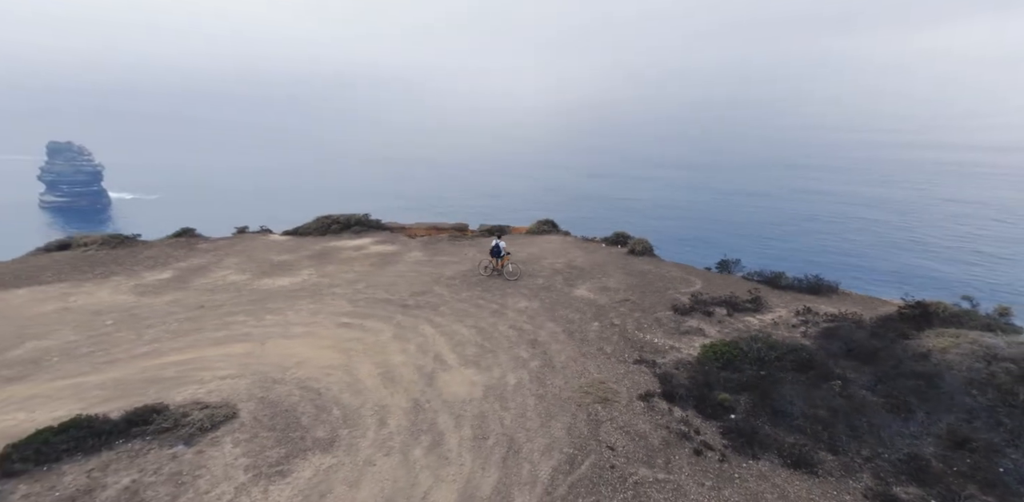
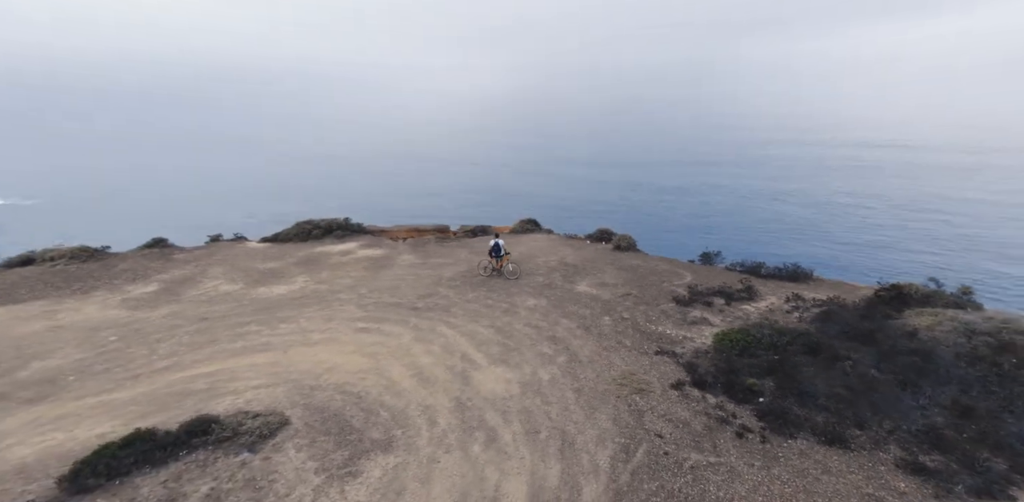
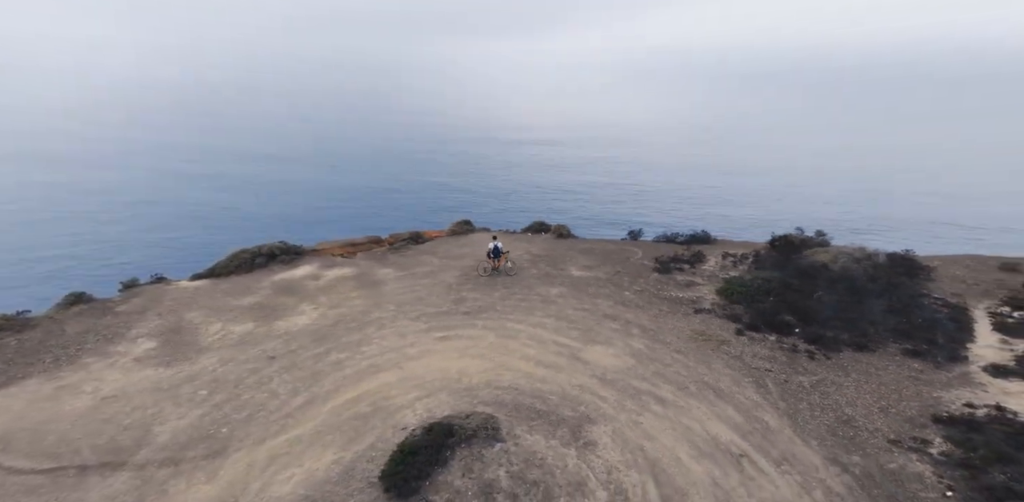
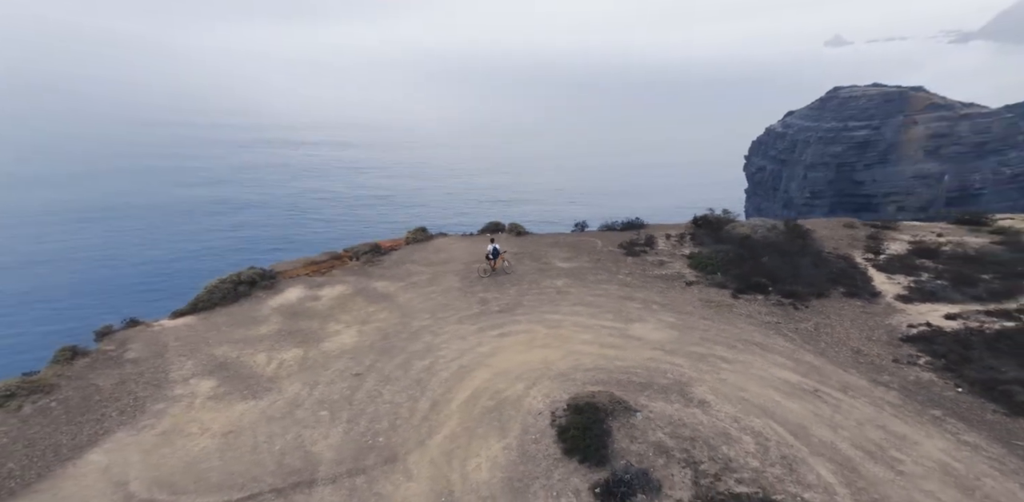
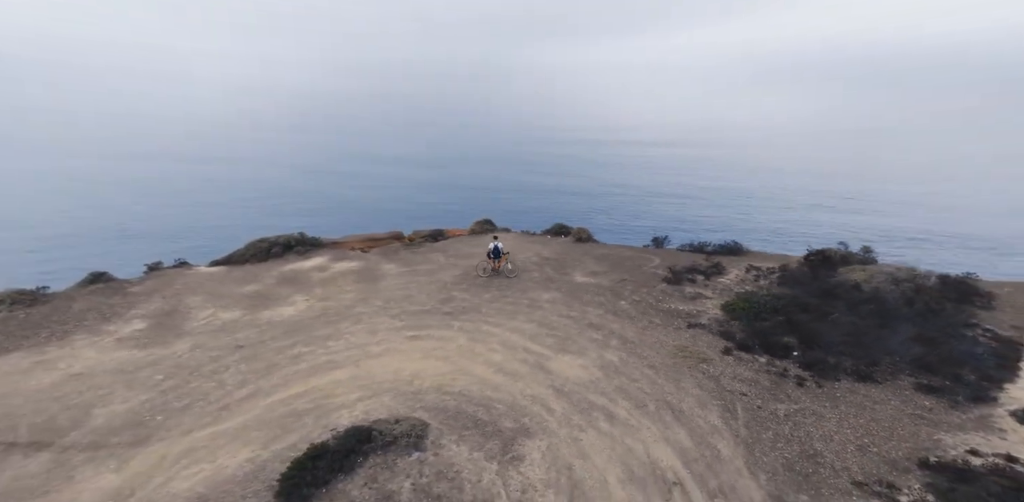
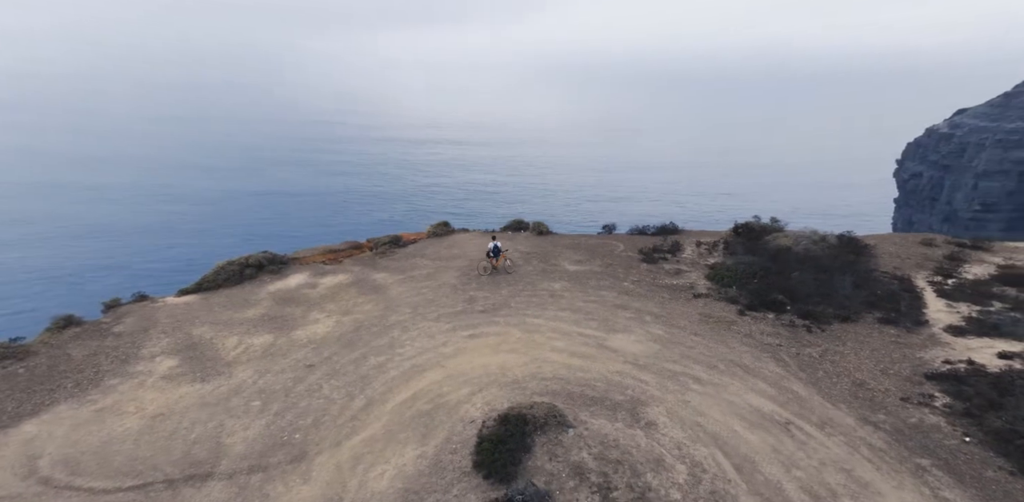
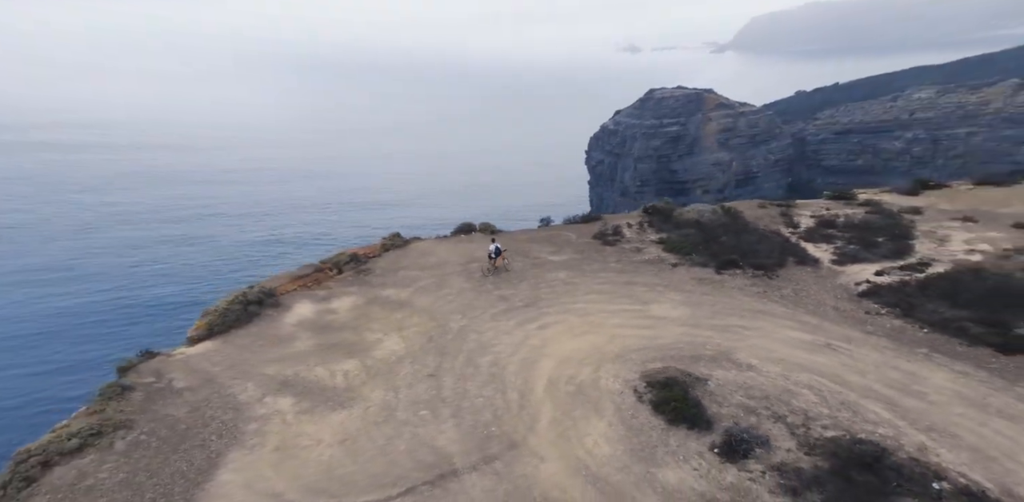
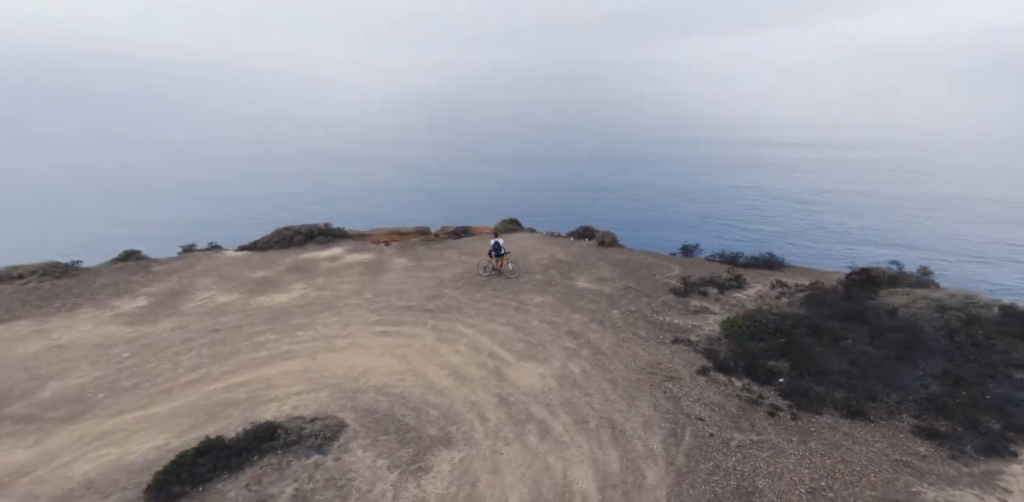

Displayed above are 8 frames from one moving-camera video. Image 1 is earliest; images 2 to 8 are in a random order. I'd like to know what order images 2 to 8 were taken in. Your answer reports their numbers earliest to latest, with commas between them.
2, 8, 5, 3, 6, 4, 7
